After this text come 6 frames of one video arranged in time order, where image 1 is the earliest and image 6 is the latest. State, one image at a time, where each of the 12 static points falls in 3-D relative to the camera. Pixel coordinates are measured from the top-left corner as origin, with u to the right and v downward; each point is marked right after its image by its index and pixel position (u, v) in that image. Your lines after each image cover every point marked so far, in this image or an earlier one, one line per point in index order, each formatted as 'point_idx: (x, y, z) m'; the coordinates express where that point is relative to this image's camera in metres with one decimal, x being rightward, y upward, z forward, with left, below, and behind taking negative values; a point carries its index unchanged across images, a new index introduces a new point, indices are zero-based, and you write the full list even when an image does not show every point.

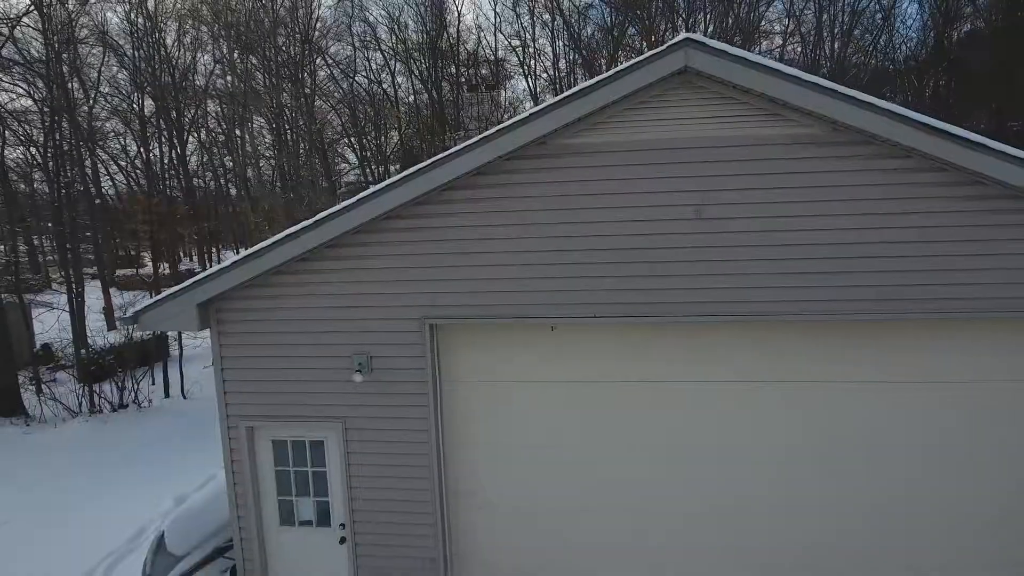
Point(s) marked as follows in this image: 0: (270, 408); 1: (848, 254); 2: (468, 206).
0: (-2.0, -1.0, +5.2) m
1: (+2.5, +0.2, +4.4) m
2: (-0.3, +0.6, +4.7) m
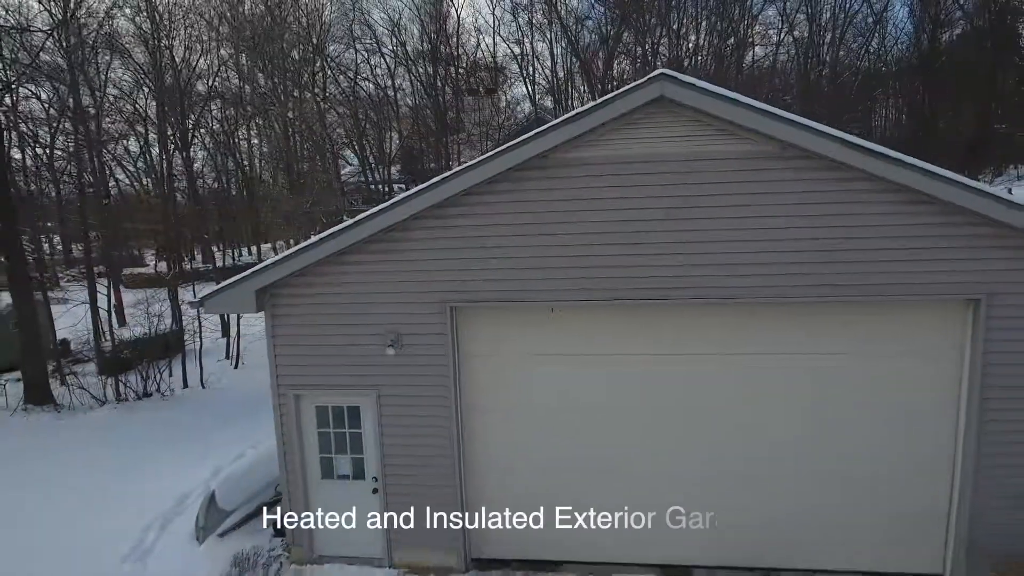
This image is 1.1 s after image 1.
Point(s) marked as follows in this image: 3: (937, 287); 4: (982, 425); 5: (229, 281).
0: (-2.0, -0.9, +6.1) m
1: (+2.5, +0.3, +5.4) m
2: (-0.3, +0.7, +5.7) m
3: (+3.7, 0.0, +5.3) m
4: (+4.1, -1.2, +5.4) m
5: (-2.7, +0.1, +5.8) m
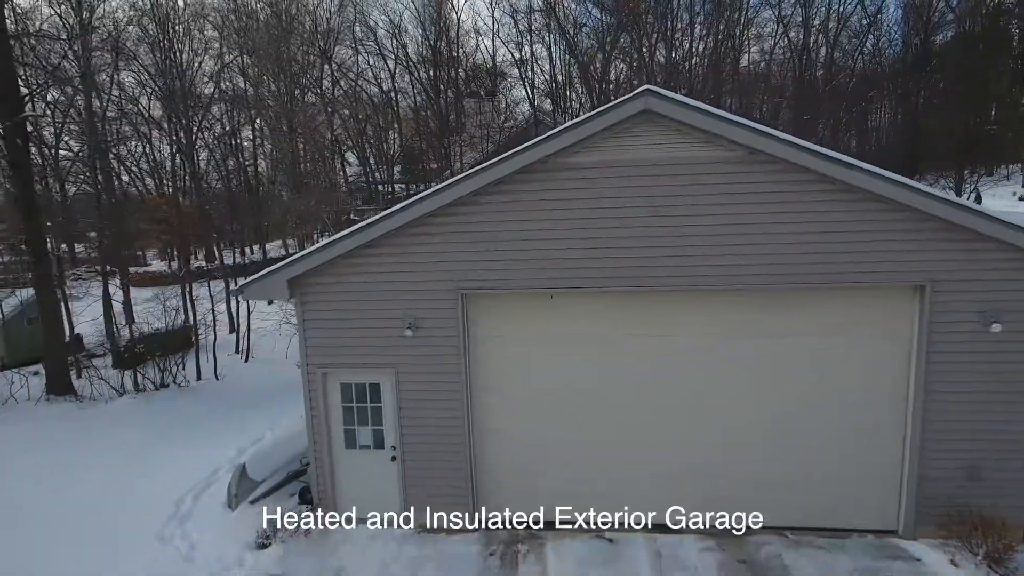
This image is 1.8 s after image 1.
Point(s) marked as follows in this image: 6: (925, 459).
0: (-1.9, -0.8, +6.9) m
1: (+2.6, +0.5, +6.1) m
2: (-0.2, +0.9, +6.4) m
3: (+3.7, +0.1, +6.0) m
4: (+4.2, -1.1, +6.1) m
5: (-2.6, +0.2, +6.5) m
6: (+4.2, -1.7, +6.2) m
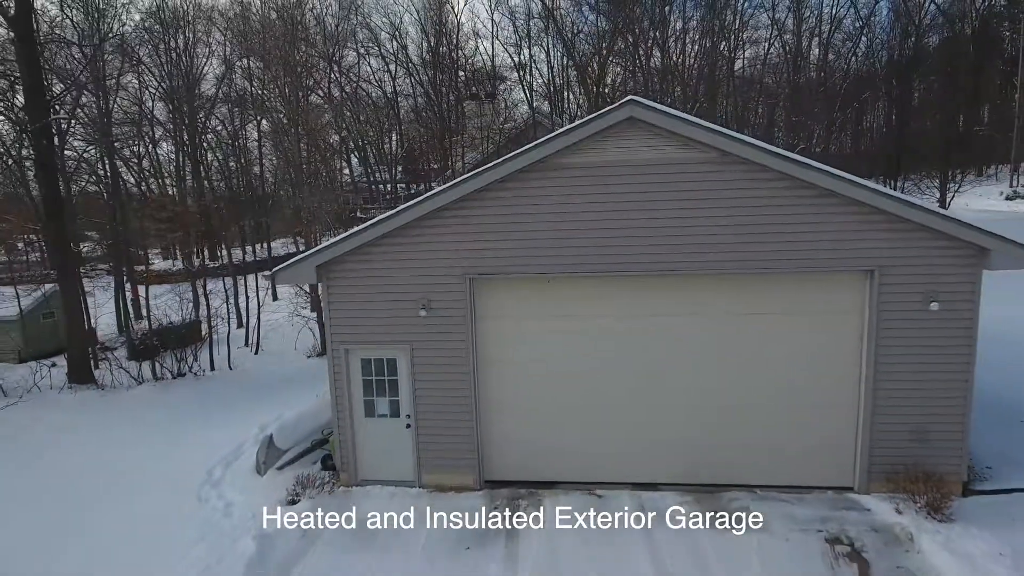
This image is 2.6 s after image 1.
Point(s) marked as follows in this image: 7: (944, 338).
0: (-1.9, -0.6, +7.7) m
1: (+2.6, +0.6, +7.0) m
2: (-0.2, +1.0, +7.3) m
3: (+3.7, +0.3, +6.9) m
4: (+4.2, -0.9, +7.0) m
5: (-2.6, +0.4, +7.4) m
6: (+4.2, -1.6, +7.1) m
7: (+4.8, -0.6, +6.8) m
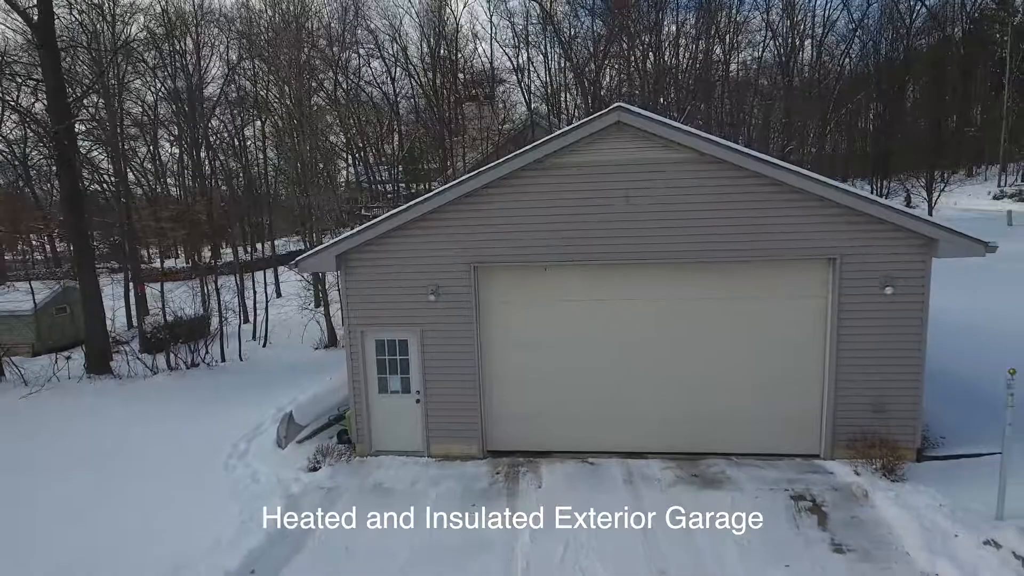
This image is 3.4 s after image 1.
0: (-1.9, -0.4, +8.5) m
1: (+2.6, +0.8, +7.8) m
2: (-0.2, +1.2, +8.1) m
3: (+3.7, +0.5, +7.7) m
4: (+4.2, -0.7, +7.8) m
5: (-2.6, +0.5, +8.2) m
6: (+4.2, -1.4, +7.9) m
7: (+4.8, -0.4, +7.7) m
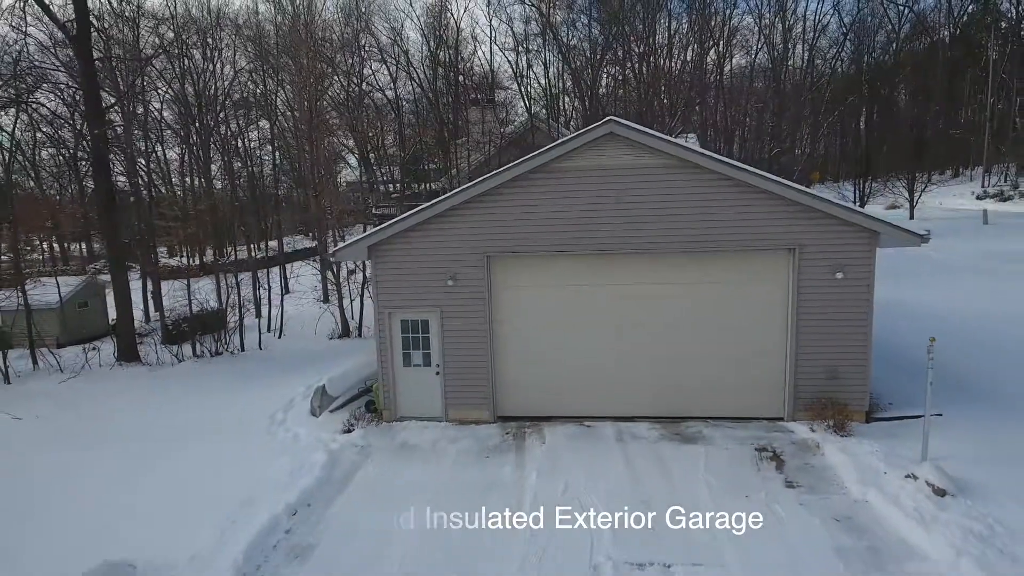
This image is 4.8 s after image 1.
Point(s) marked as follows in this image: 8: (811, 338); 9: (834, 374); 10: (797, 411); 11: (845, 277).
0: (-1.8, -0.2, +9.8) m
1: (+2.7, +1.0, +9.1) m
2: (-0.1, +1.4, +9.4) m
3: (+3.8, +0.7, +9.0) m
4: (+4.3, -0.5, +9.2) m
5: (-2.5, +0.7, +9.5) m
6: (+4.3, -1.2, +9.2) m
7: (+5.0, -0.2, +9.0) m
8: (+4.5, -0.8, +9.2) m
9: (+4.8, -1.3, +9.2) m
10: (+4.4, -1.9, +9.3) m
11: (+4.9, +0.2, +8.9) m
